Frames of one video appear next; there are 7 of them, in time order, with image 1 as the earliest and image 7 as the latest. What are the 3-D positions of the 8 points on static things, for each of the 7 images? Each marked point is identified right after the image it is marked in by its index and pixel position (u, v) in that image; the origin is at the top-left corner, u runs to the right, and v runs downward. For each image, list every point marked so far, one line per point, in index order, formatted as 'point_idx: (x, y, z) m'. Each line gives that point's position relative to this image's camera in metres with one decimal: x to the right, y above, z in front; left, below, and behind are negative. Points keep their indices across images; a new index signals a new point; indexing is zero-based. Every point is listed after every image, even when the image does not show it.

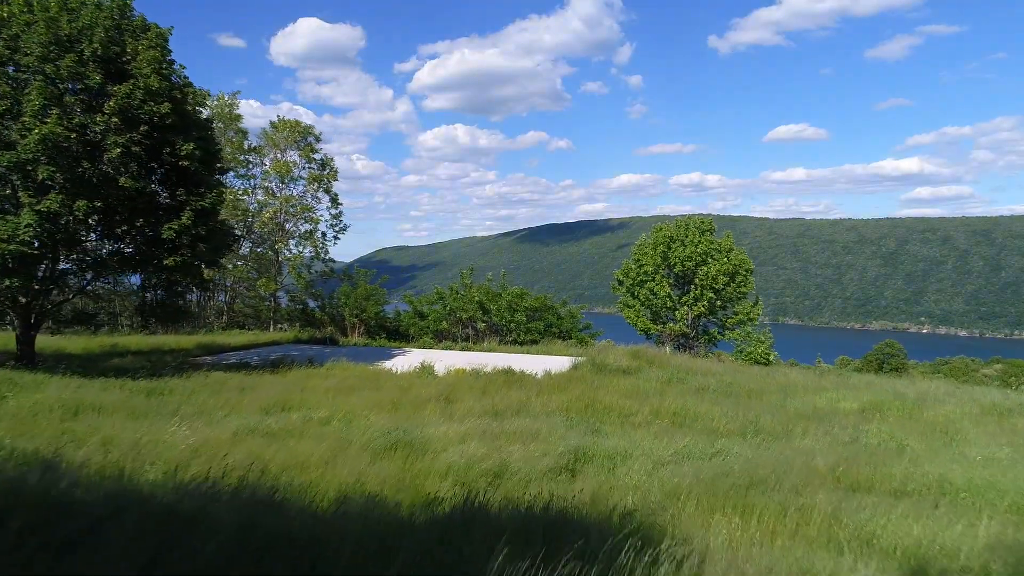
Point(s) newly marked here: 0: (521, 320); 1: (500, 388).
0: (+0.5, -1.9, +16.9) m
1: (-0.3, -3.2, +8.9) m
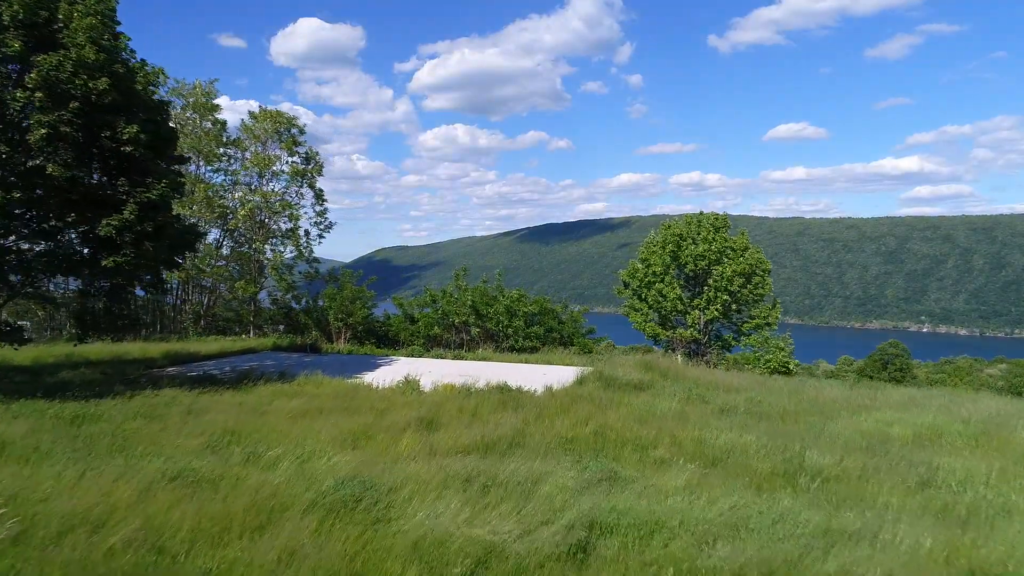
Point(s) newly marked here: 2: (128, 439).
0: (+0.4, -2.1, +15.7) m
1: (-0.5, -3.4, +7.7) m
2: (-8.0, -3.1, +5.8) m
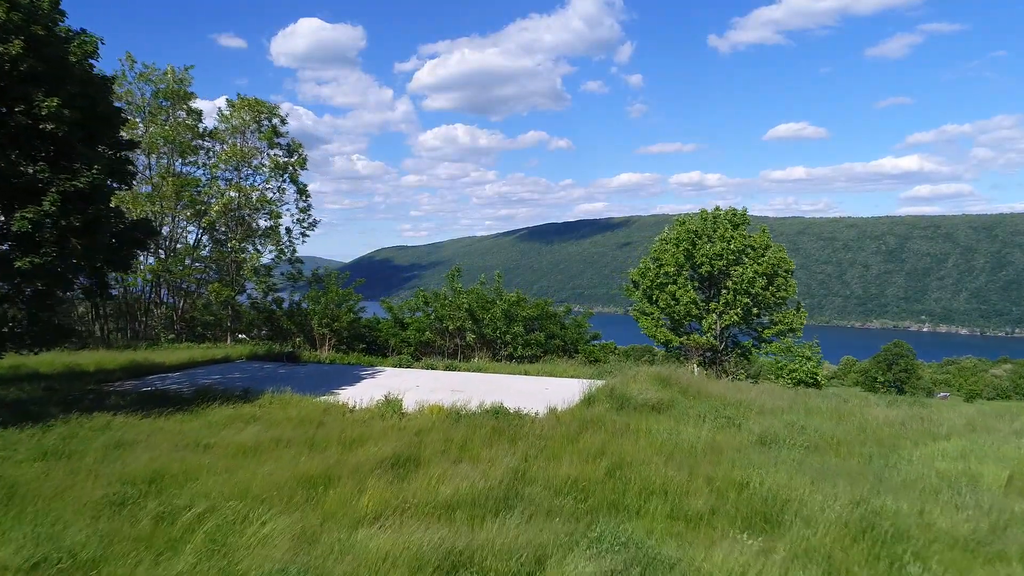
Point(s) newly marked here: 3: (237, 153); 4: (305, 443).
0: (+0.3, -2.2, +14.4) m
1: (-0.5, -3.5, +6.3) m
2: (-8.1, -3.3, +4.5) m
3: (-15.2, +7.4, +15.4) m
4: (-4.7, -3.5, +6.4) m
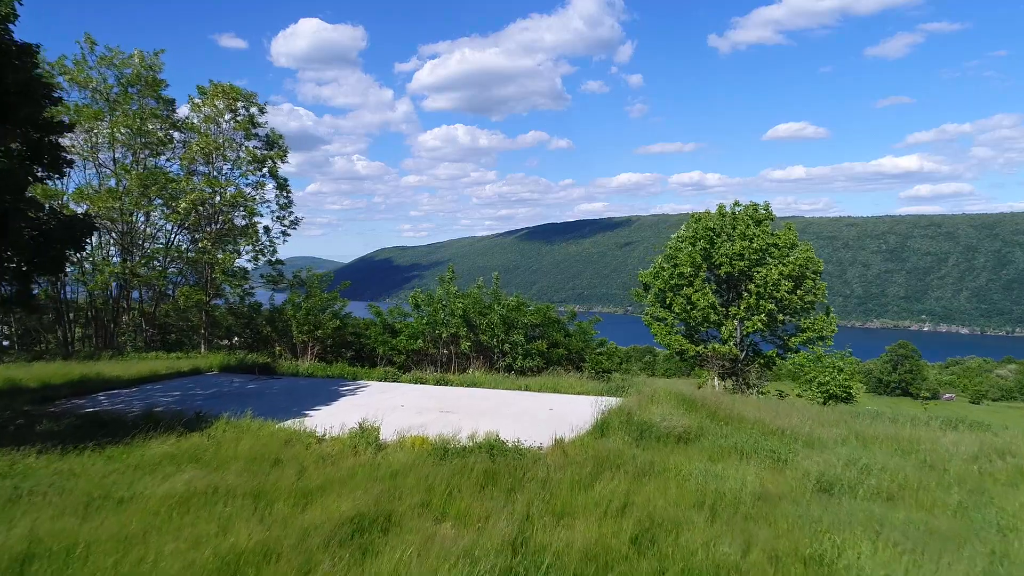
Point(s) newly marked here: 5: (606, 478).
0: (+0.3, -2.4, +13.0) m
1: (-0.6, -3.7, +5.0) m
2: (-8.1, -3.5, +3.2) m
3: (-15.2, +7.2, +14.1) m
4: (-4.8, -3.7, +5.0) m
5: (+1.8, -3.7, +5.5) m
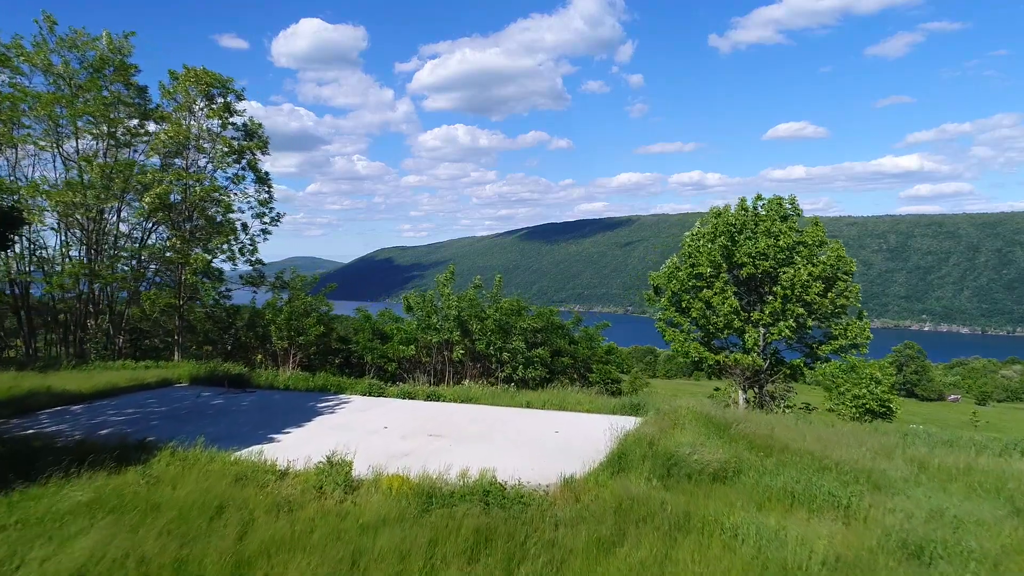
0: (+0.3, -2.5, +11.9) m
1: (-0.6, -3.8, +3.8) m
2: (-8.1, -3.6, +2.0) m
3: (-15.2, +7.1, +12.9) m
4: (-4.8, -3.8, +3.9) m
5: (+1.8, -3.8, +4.3) m
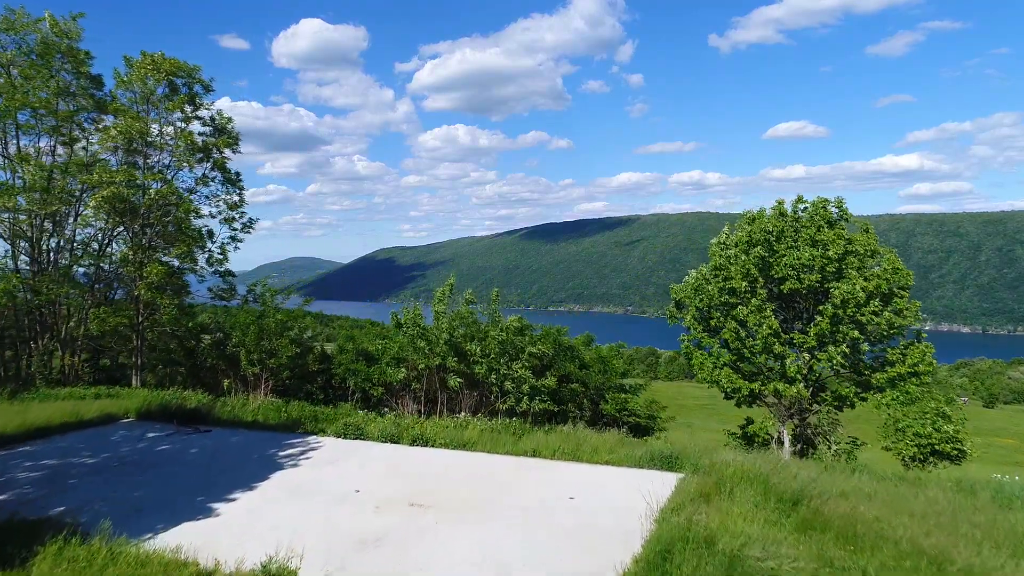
0: (+0.4, -3.1, +10.3) m
1: (-0.5, -4.4, +2.3) m
2: (-8.1, -4.2, +0.5) m
3: (-15.2, +6.5, +11.3) m
4: (-4.7, -4.4, +2.3) m
5: (+1.9, -4.4, +2.7) m
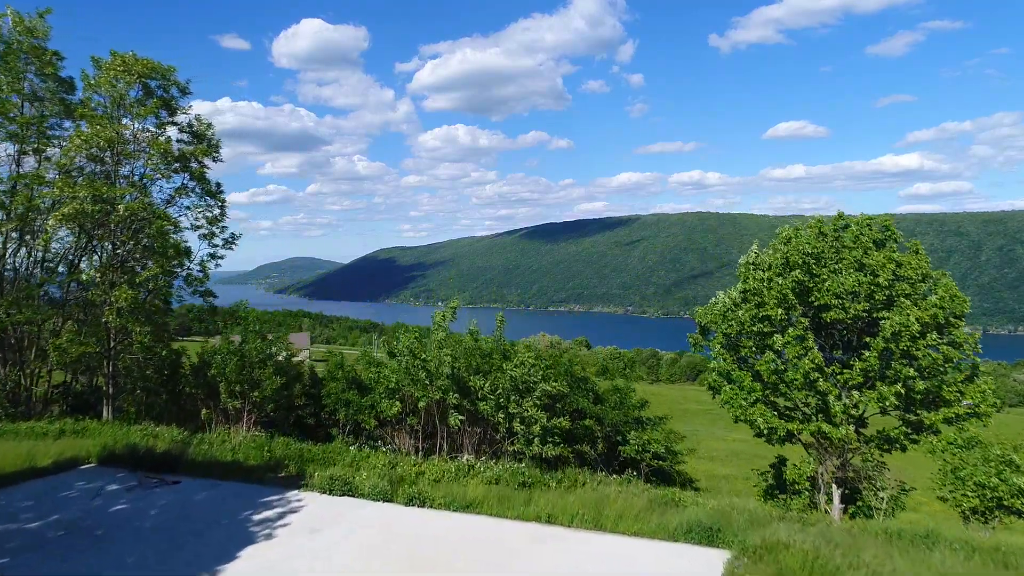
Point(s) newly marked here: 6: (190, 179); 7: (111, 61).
0: (+0.6, -4.0, +9.2) m
1: (-0.2, -5.3, +1.2) m
2: (-7.8, -5.1, -0.6) m
3: (-14.9, +5.6, +10.3) m
4: (-4.4, -5.3, +1.3) m
5: (+2.2, -5.3, +1.7) m
6: (-12.6, +4.3, +11.0) m
7: (-15.1, +8.6, +10.6) m
